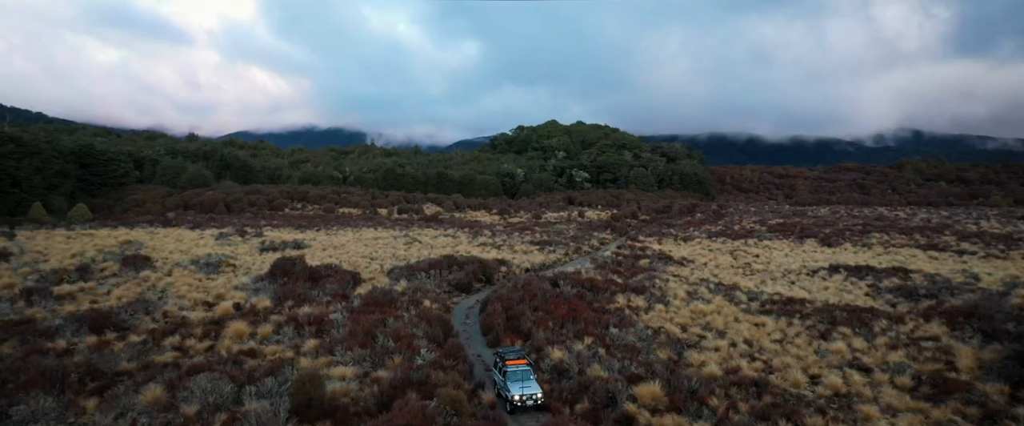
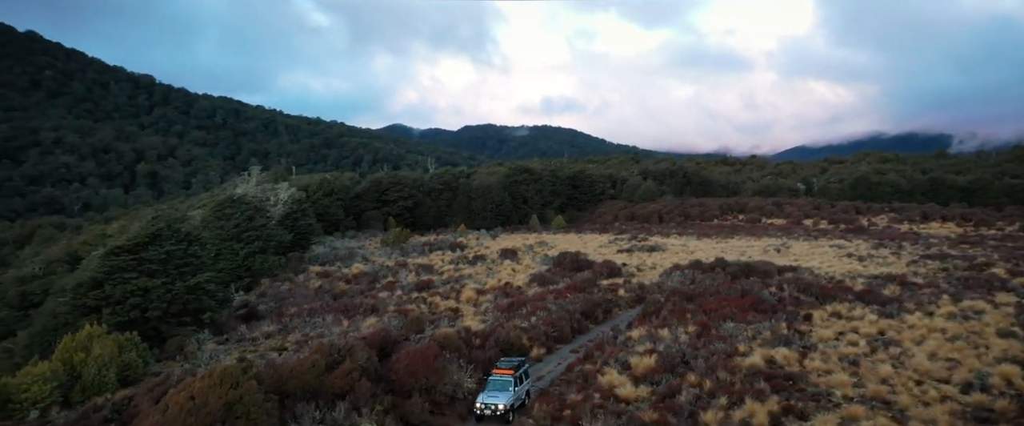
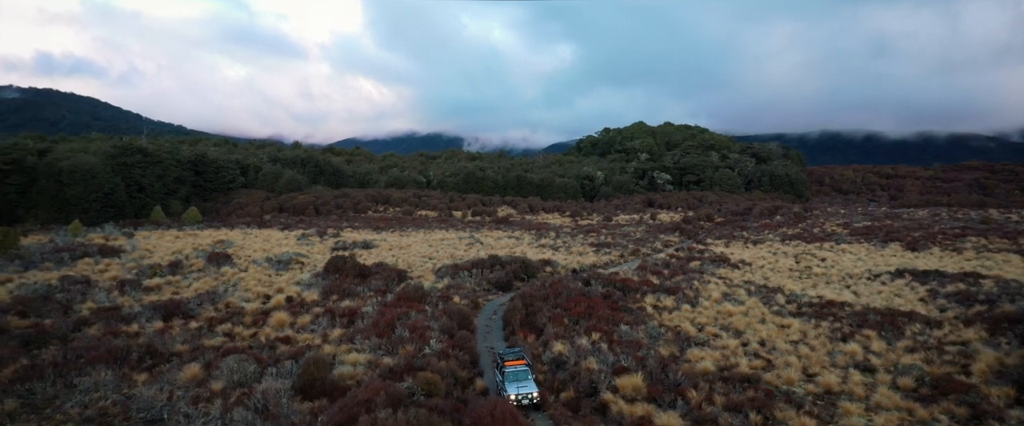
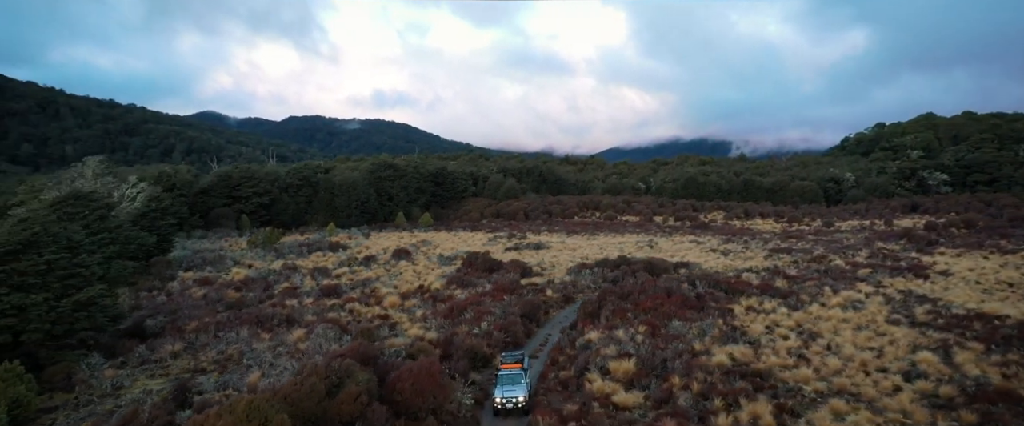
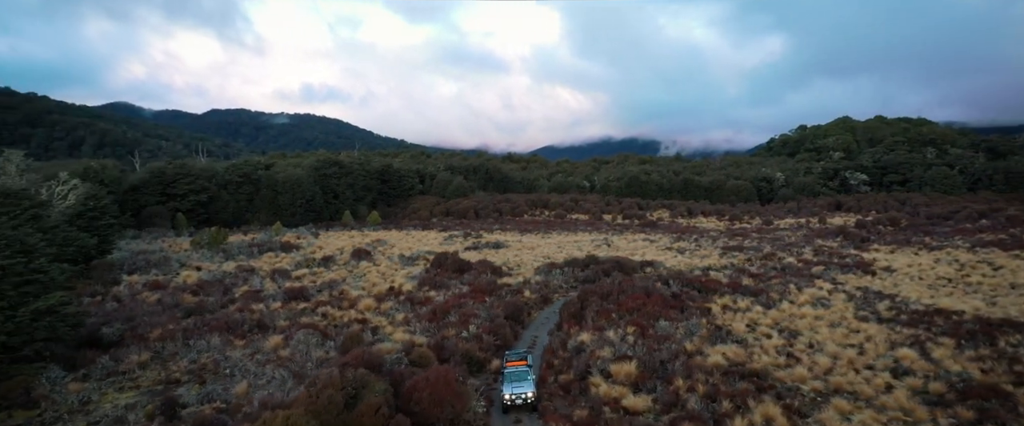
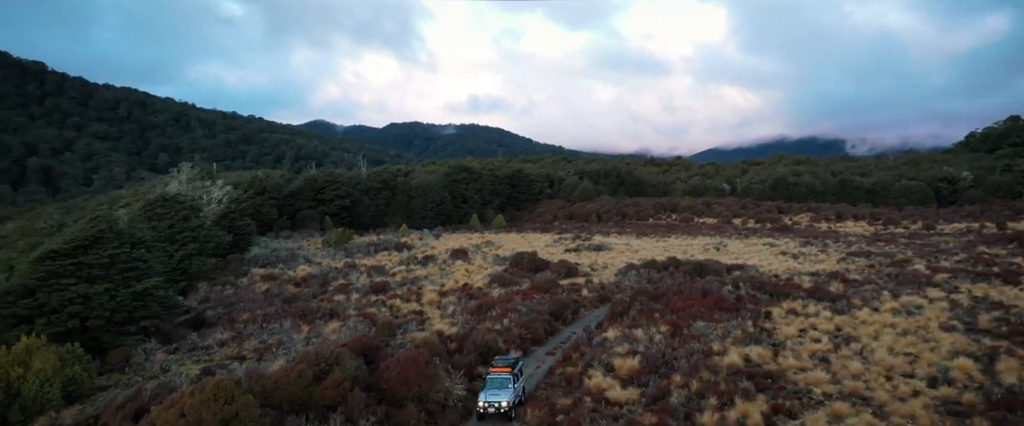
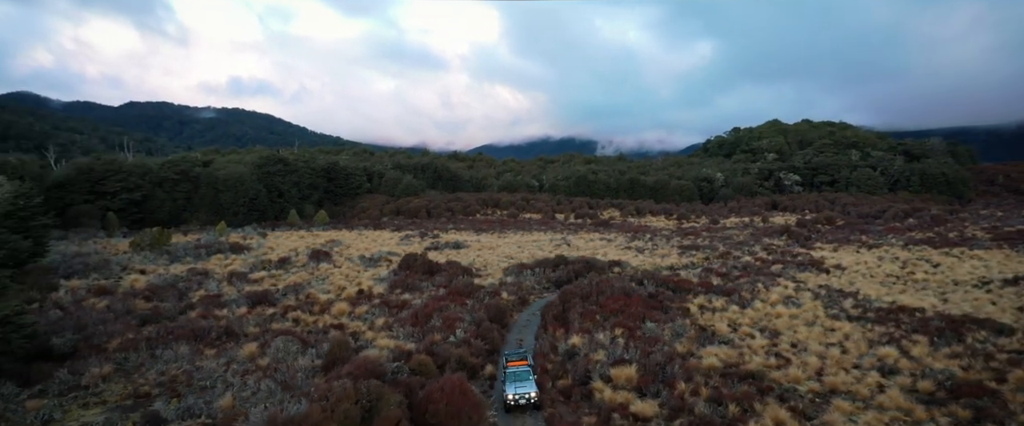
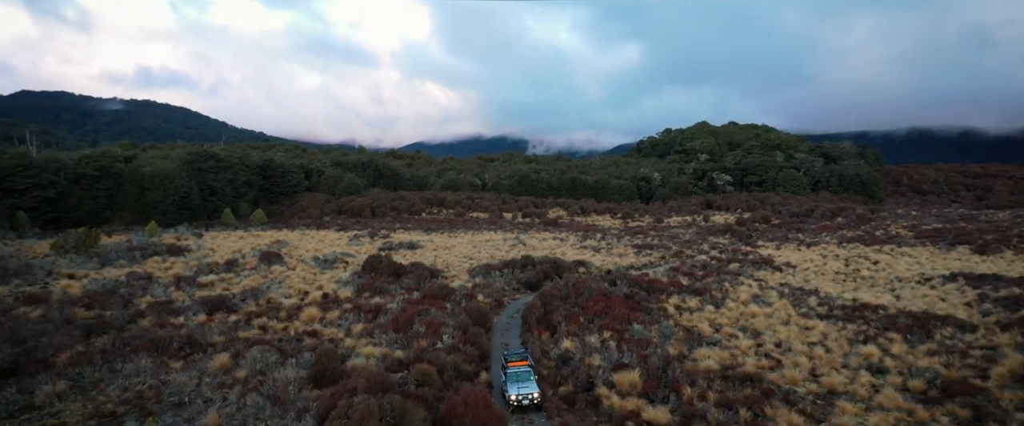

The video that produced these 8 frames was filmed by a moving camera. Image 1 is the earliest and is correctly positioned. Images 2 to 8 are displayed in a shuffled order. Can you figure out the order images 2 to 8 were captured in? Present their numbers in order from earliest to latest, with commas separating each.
3, 8, 7, 5, 4, 6, 2
